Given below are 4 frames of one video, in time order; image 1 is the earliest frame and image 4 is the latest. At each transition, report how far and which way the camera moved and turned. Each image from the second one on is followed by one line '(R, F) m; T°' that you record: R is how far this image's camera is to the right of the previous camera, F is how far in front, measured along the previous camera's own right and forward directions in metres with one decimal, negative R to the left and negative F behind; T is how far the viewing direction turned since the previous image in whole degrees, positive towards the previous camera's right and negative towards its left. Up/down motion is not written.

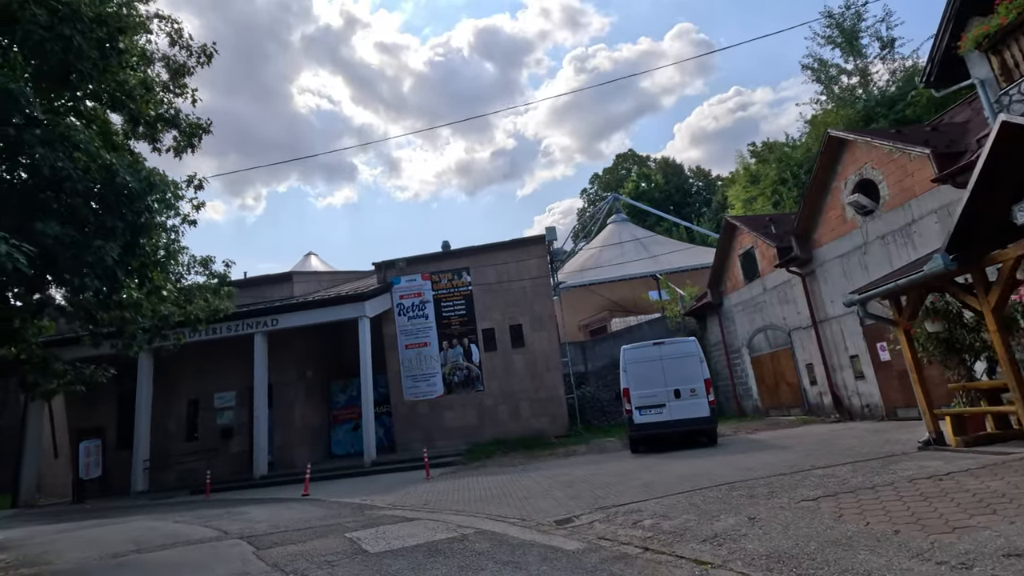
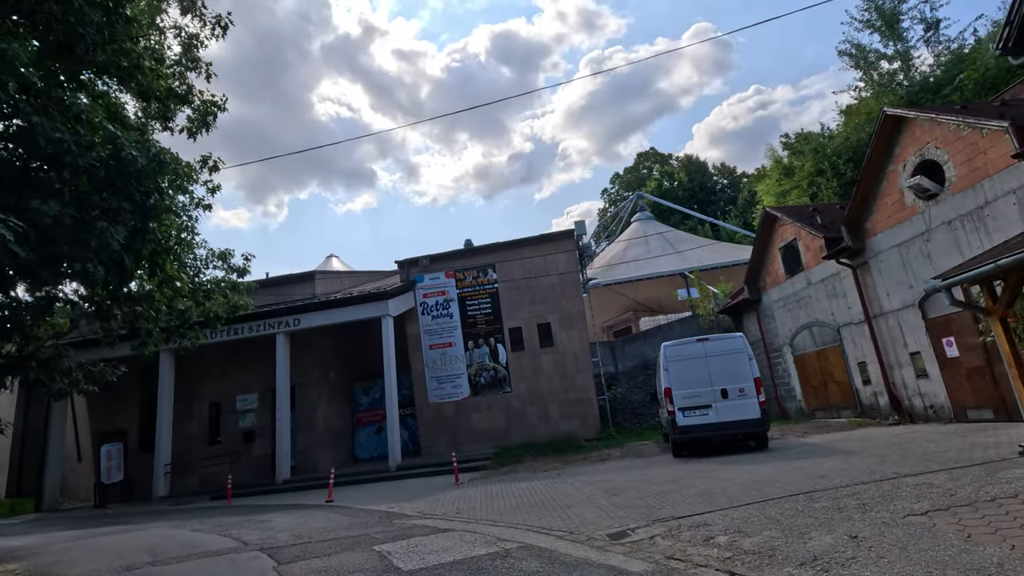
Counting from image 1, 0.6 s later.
(-0.3, +0.8) m; -2°
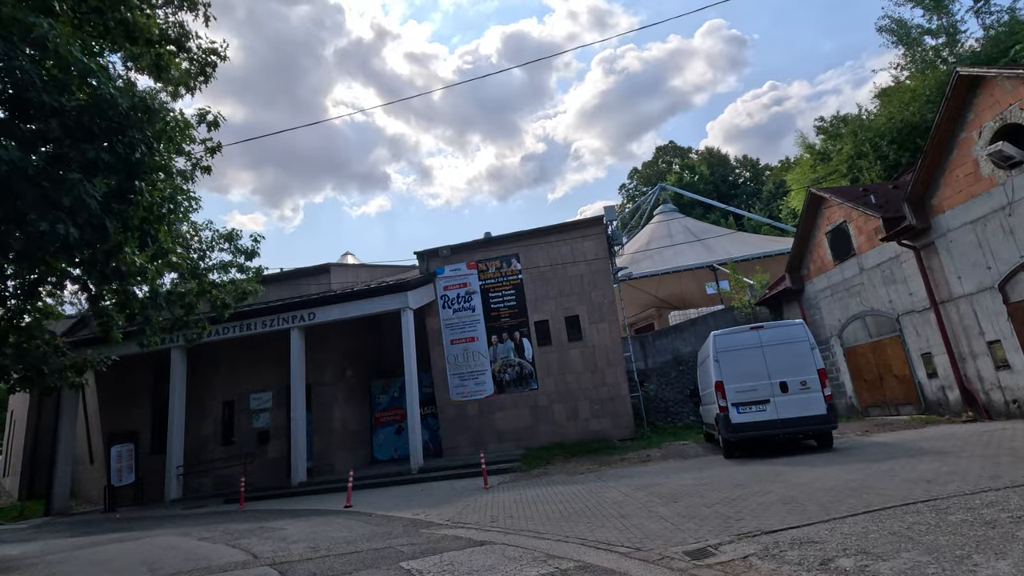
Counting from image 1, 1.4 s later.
(-0.4, +1.1) m; -2°
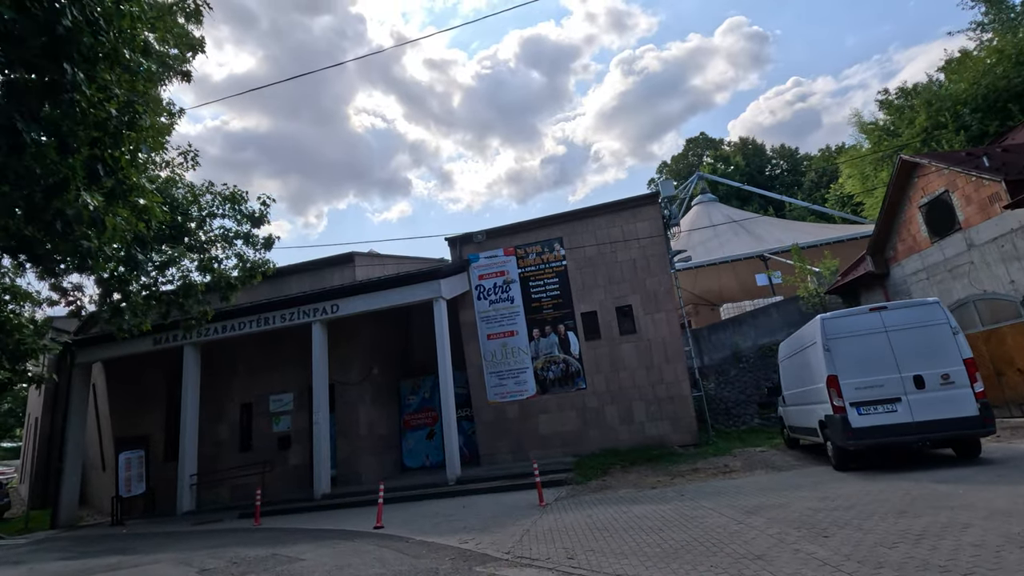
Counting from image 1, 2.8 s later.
(-0.7, +2.0) m; -2°
